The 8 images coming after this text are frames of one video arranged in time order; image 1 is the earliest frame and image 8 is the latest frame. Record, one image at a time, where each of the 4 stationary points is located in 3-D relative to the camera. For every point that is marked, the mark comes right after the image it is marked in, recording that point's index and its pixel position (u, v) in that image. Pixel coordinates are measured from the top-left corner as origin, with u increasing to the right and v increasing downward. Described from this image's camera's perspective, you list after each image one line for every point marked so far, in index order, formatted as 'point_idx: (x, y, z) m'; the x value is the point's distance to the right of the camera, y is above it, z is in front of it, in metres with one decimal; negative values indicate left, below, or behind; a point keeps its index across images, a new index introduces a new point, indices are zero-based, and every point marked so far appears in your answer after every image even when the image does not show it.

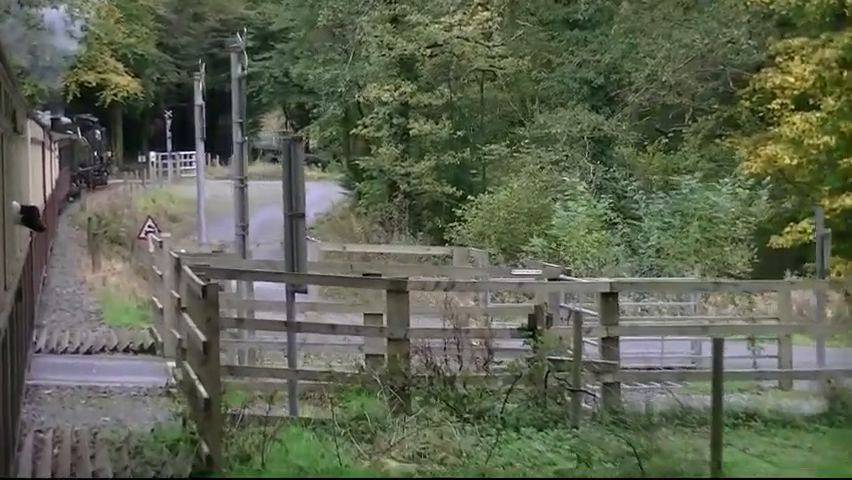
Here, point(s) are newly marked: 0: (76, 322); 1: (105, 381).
0: (-4.0, -0.9, +12.5) m
1: (-2.5, -1.1, +8.6) m
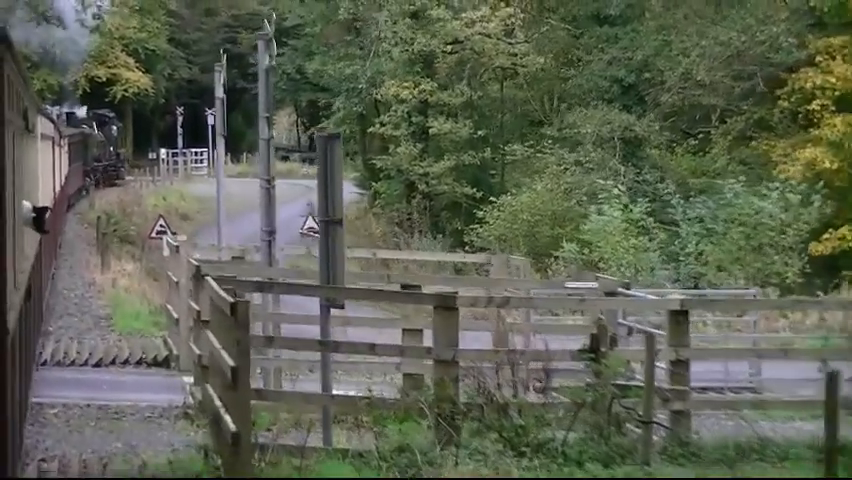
0: (-3.7, -1.0, +11.8) m
1: (-2.2, -1.1, +7.8) m
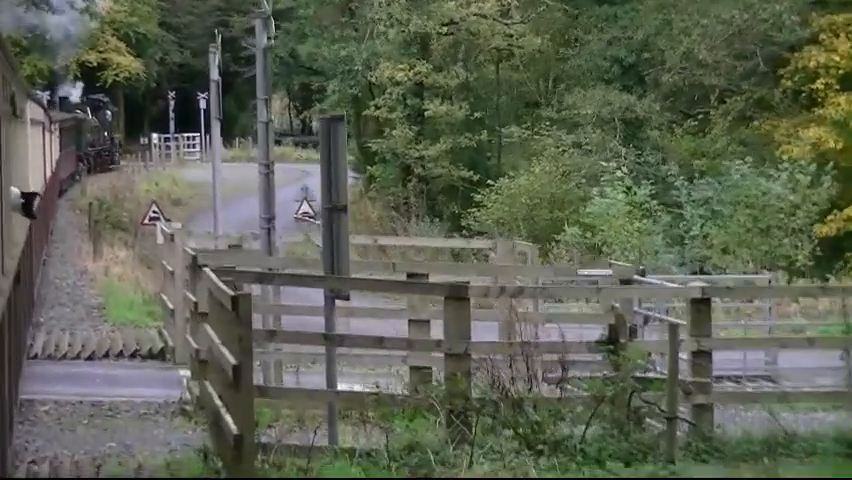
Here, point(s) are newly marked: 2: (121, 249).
0: (-3.6, -0.8, +11.4) m
1: (-2.2, -1.1, +7.5) m
2: (-5.4, -0.2, +19.4) m
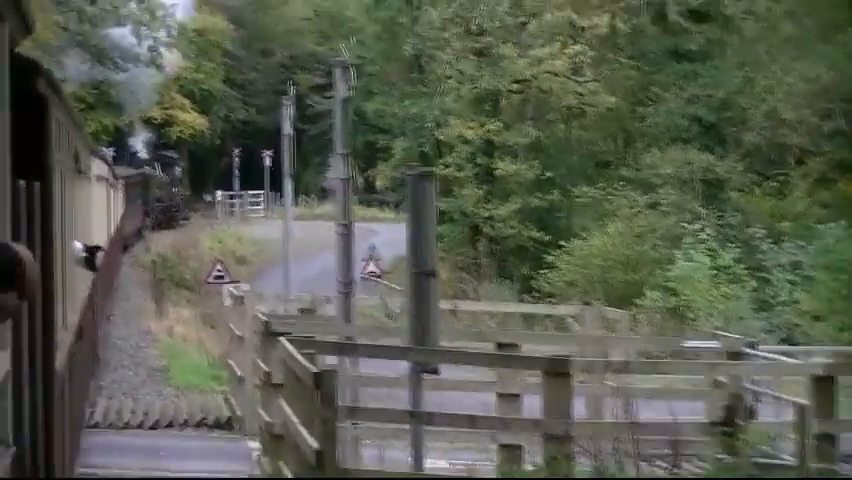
0: (-2.9, -1.4, +11.0) m
1: (-1.6, -1.5, +7.0) m
2: (-4.2, -1.2, +19.1) m
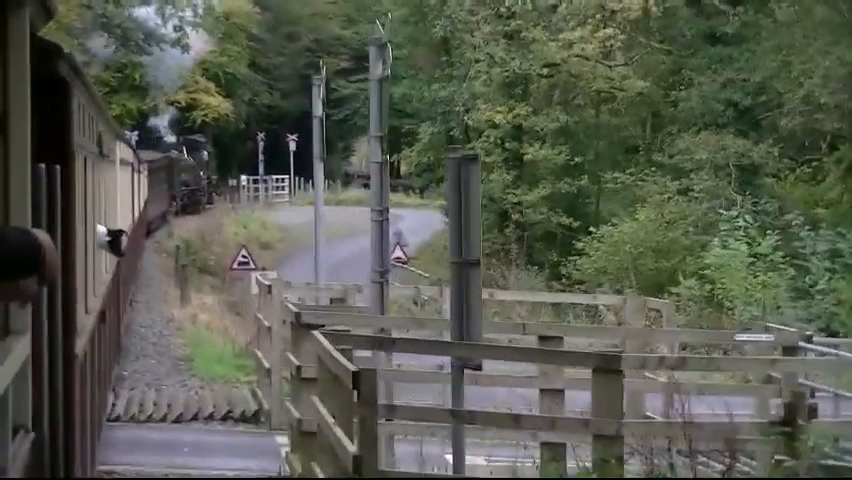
0: (-2.6, -1.3, +10.8) m
1: (-1.4, -1.4, +6.7) m
2: (-3.7, -1.0, +18.8) m
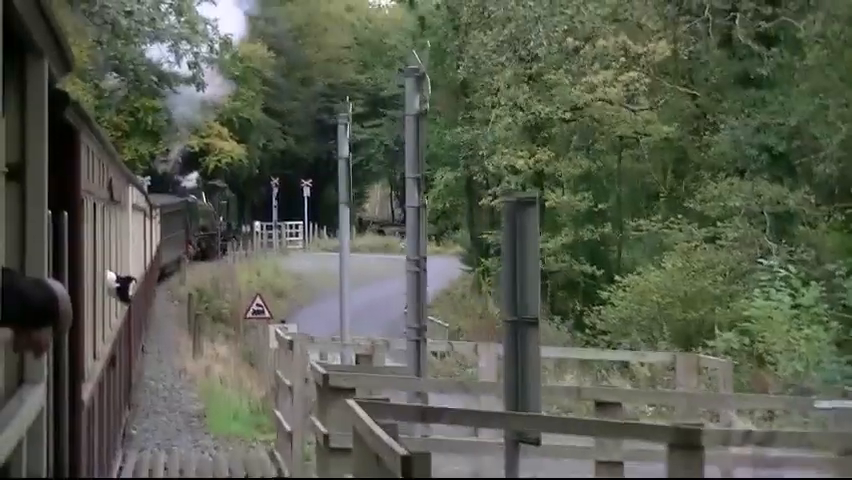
0: (-2.3, -1.7, +10.1) m
1: (-1.2, -1.7, +6.0) m
2: (-3.4, -1.7, +18.2) m
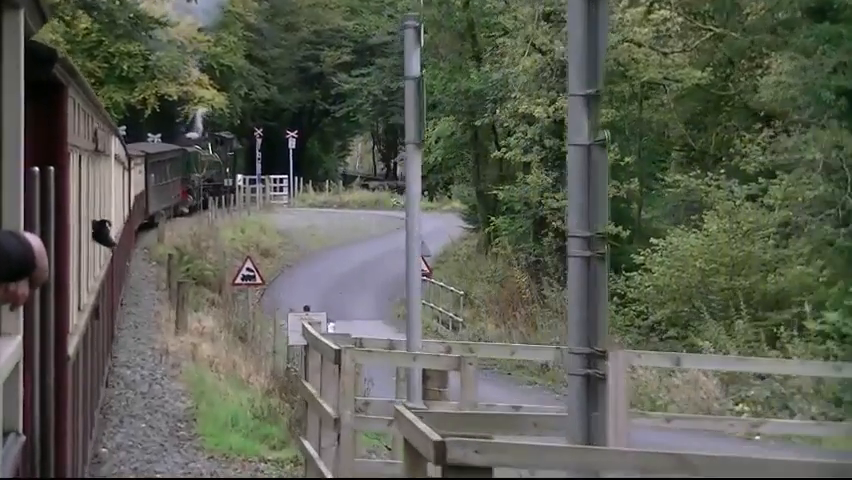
0: (-1.9, -1.4, +7.7) m
1: (-0.7, -1.5, +3.6) m
2: (-3.1, -1.1, +15.7) m
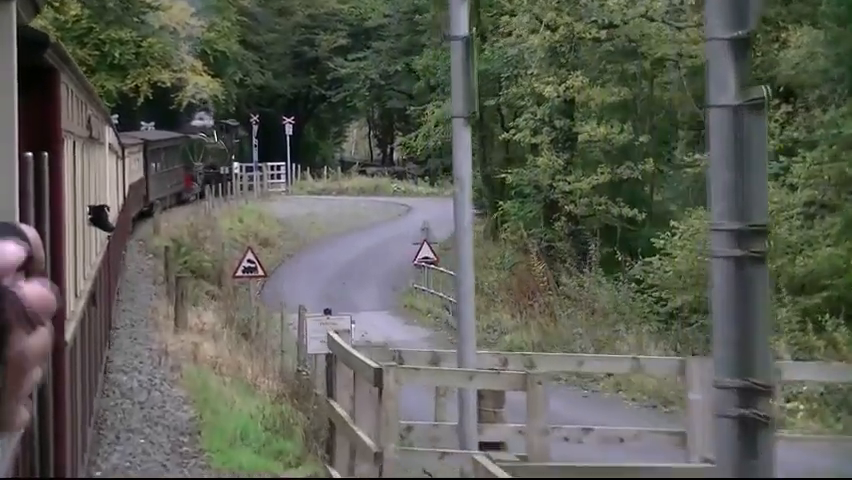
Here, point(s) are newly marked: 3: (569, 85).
0: (-1.7, -1.4, +6.8) m
1: (-0.4, -1.5, +2.8) m
2: (-3.0, -1.0, +14.9) m
3: (+2.5, +2.6, +18.3) m
